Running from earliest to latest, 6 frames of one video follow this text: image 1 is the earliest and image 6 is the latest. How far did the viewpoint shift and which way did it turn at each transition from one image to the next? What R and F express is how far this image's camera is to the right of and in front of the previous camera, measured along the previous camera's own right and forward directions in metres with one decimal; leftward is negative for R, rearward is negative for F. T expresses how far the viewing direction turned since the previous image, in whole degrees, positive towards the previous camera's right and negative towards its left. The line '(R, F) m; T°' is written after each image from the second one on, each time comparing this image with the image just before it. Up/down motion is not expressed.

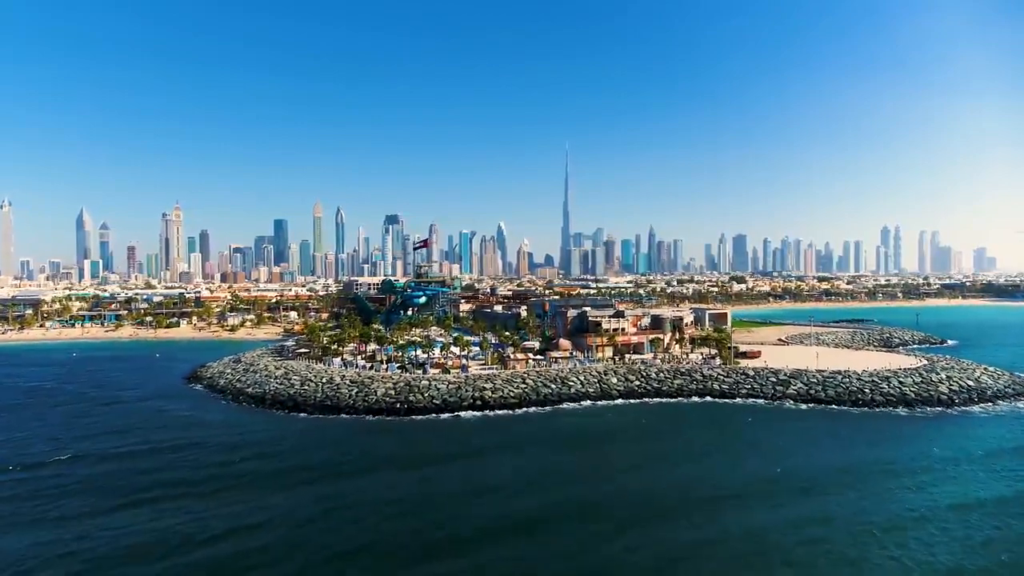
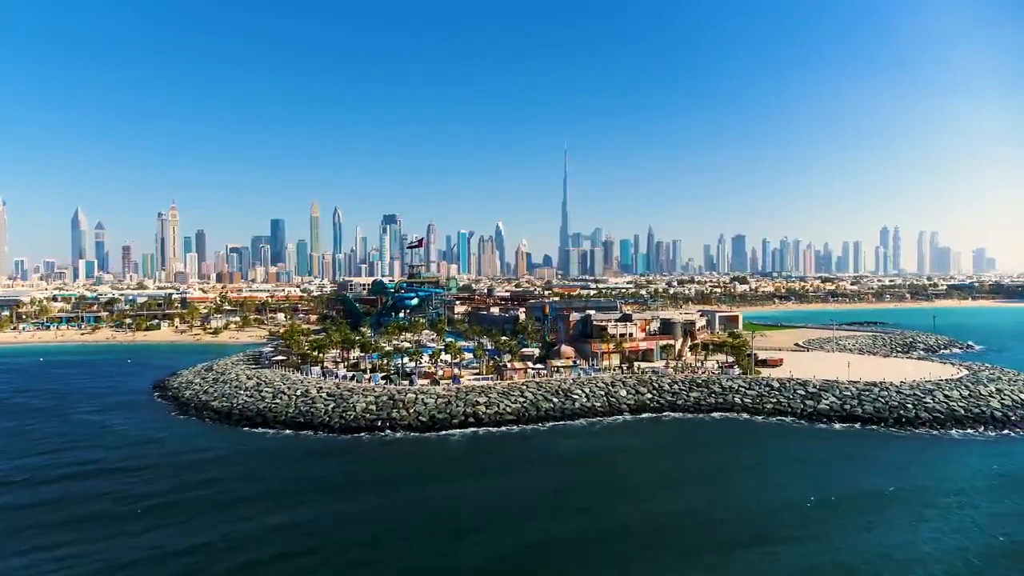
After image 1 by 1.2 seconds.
(+0.1, +6.2) m; 0°
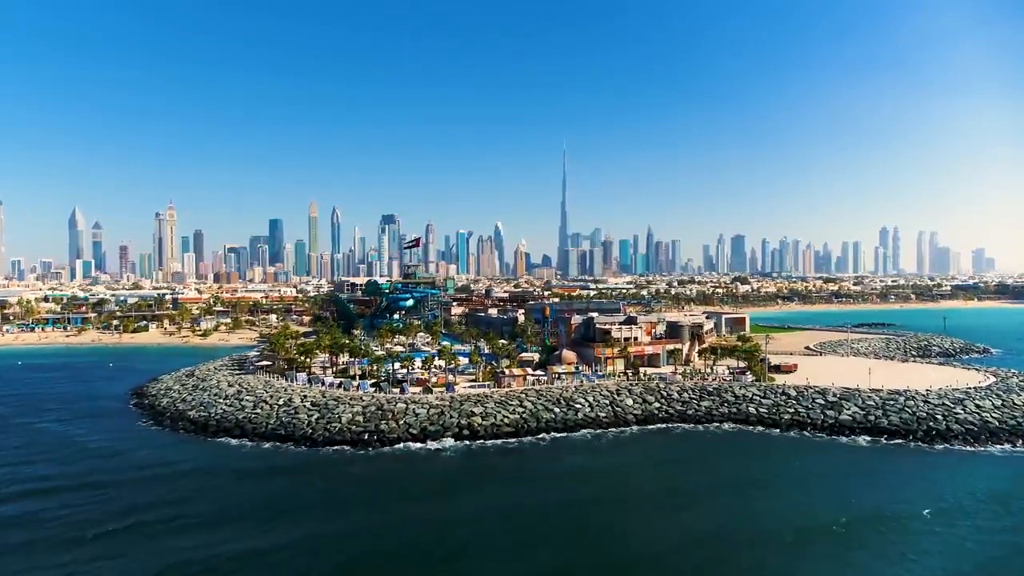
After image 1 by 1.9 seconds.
(+0.1, +3.6) m; 0°
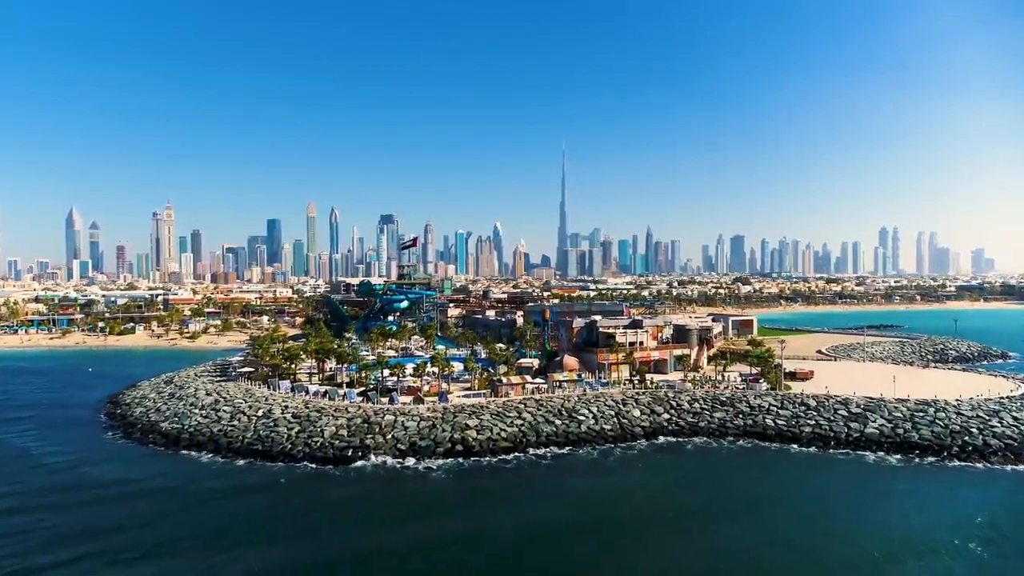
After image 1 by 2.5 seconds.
(+0.1, +3.7) m; 0°
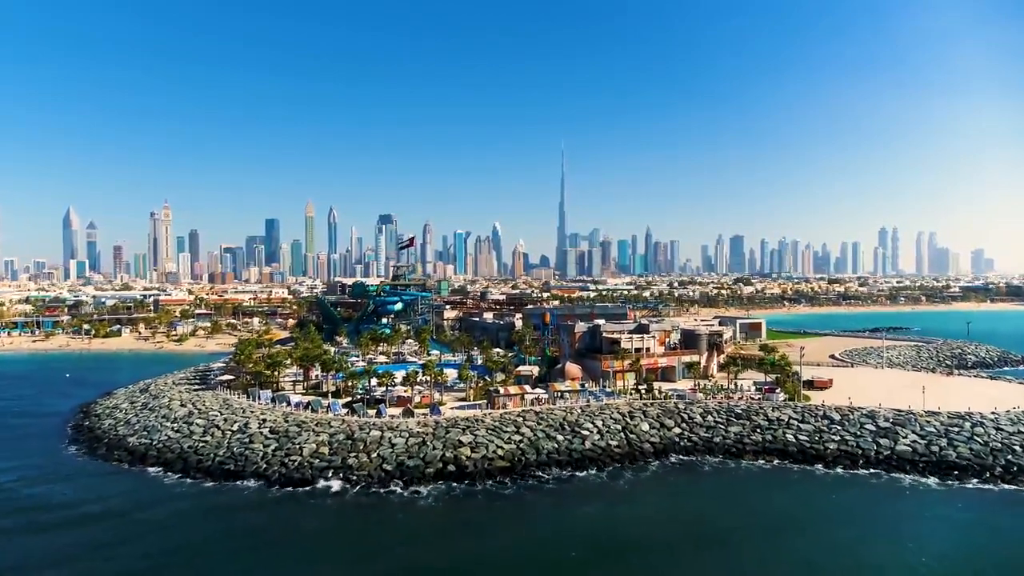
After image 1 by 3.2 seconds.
(+0.1, +3.7) m; 0°
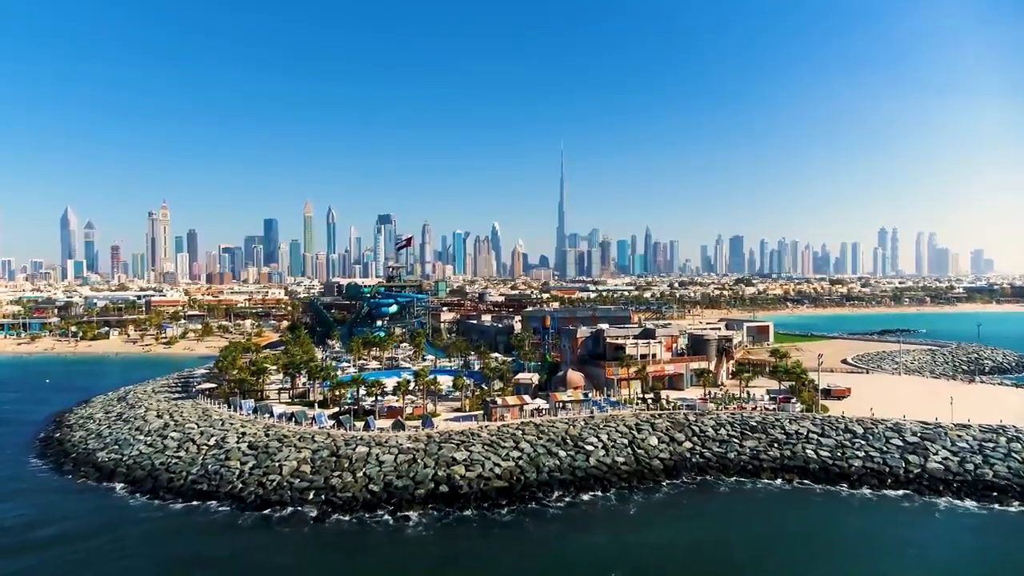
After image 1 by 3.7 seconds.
(+0.1, +3.0) m; 0°
